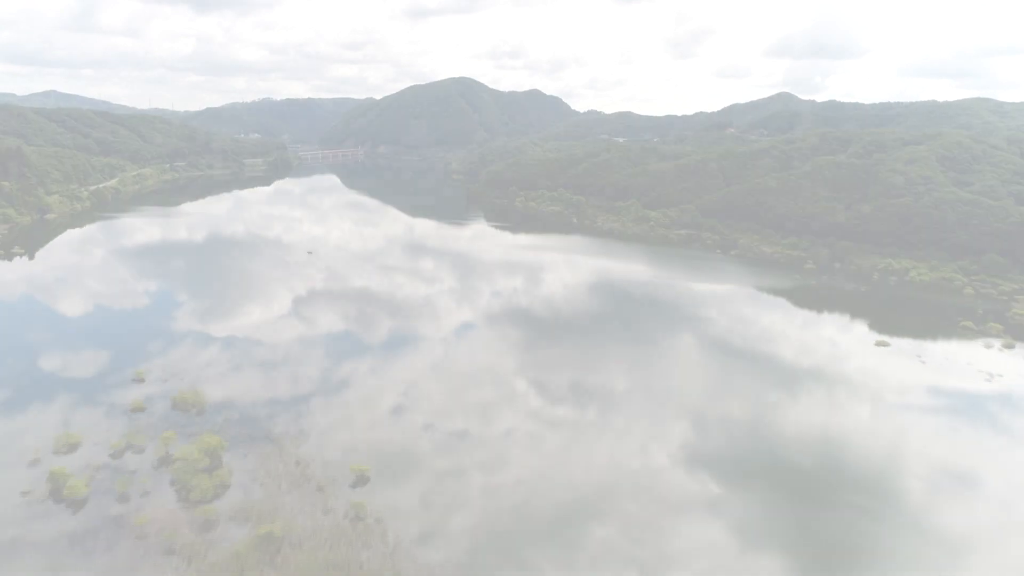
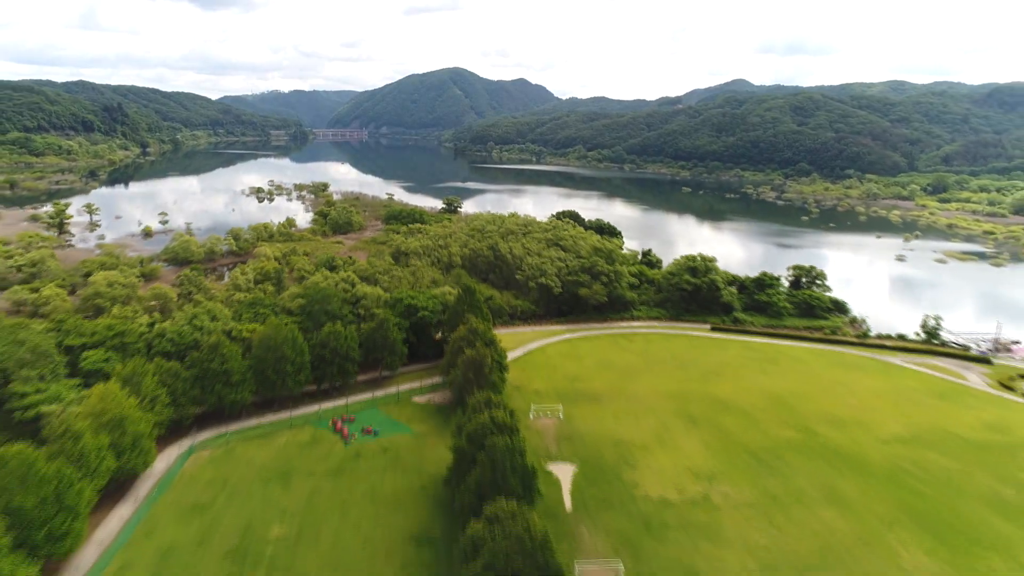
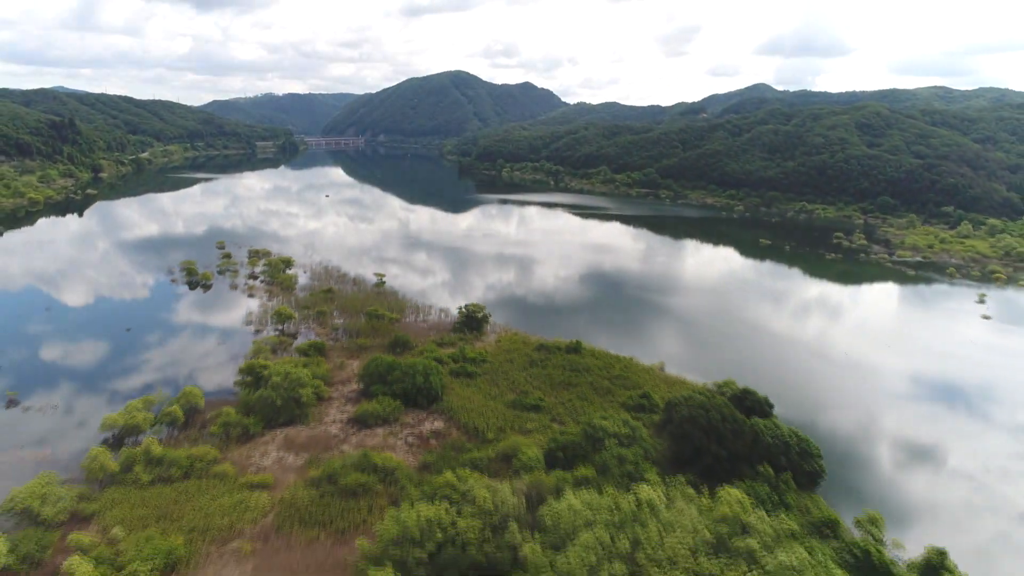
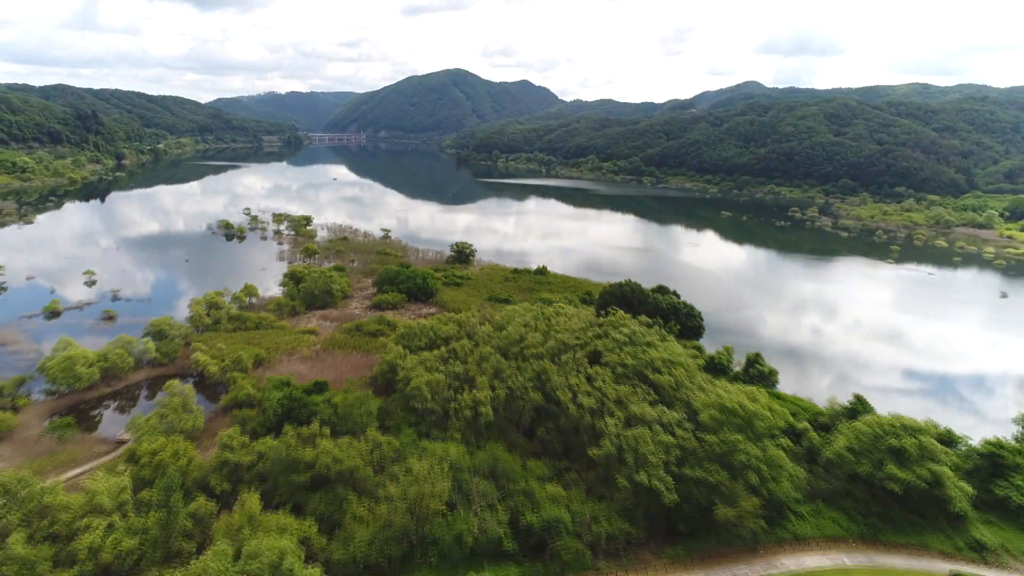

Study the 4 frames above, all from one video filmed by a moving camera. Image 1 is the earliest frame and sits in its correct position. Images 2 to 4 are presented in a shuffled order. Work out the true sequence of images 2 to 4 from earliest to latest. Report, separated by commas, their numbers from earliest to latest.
3, 4, 2
